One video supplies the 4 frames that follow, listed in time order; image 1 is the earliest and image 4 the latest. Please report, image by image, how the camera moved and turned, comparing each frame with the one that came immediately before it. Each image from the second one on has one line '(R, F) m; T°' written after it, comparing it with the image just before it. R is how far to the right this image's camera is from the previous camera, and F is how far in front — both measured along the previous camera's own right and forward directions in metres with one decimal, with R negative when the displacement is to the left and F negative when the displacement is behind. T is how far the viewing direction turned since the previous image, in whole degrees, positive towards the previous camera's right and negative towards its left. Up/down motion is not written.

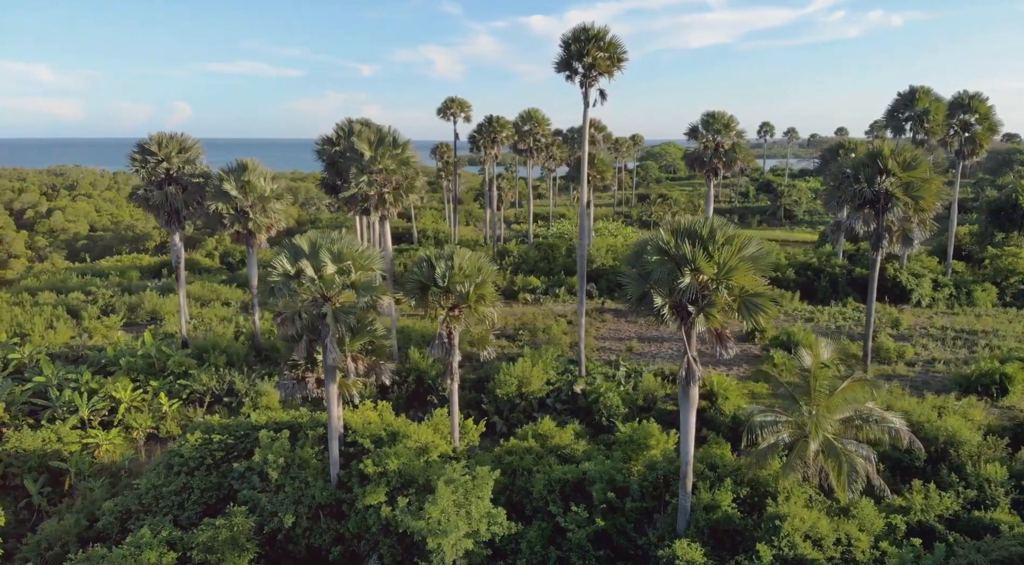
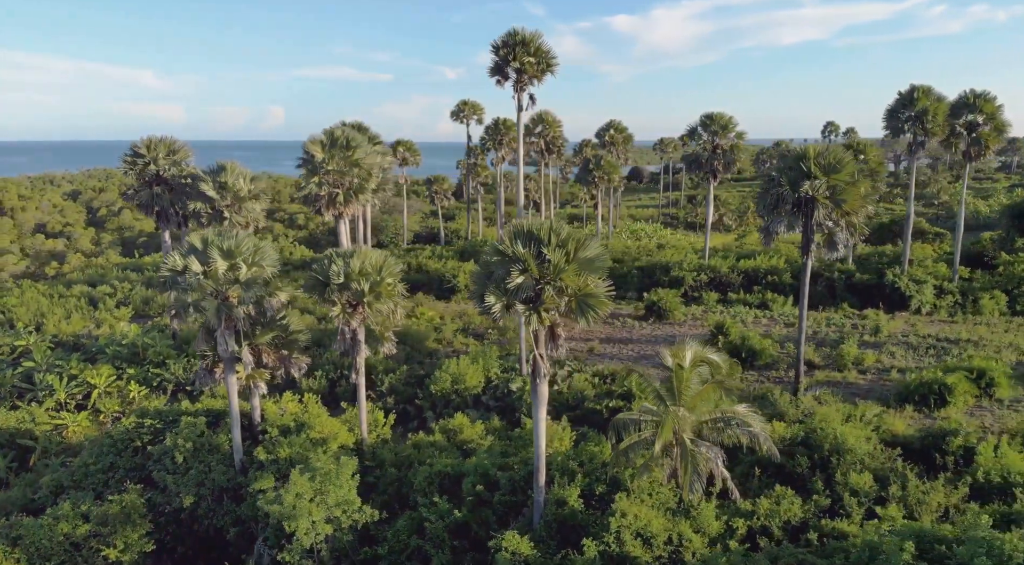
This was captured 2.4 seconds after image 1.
(+4.6, -0.3) m; -6°
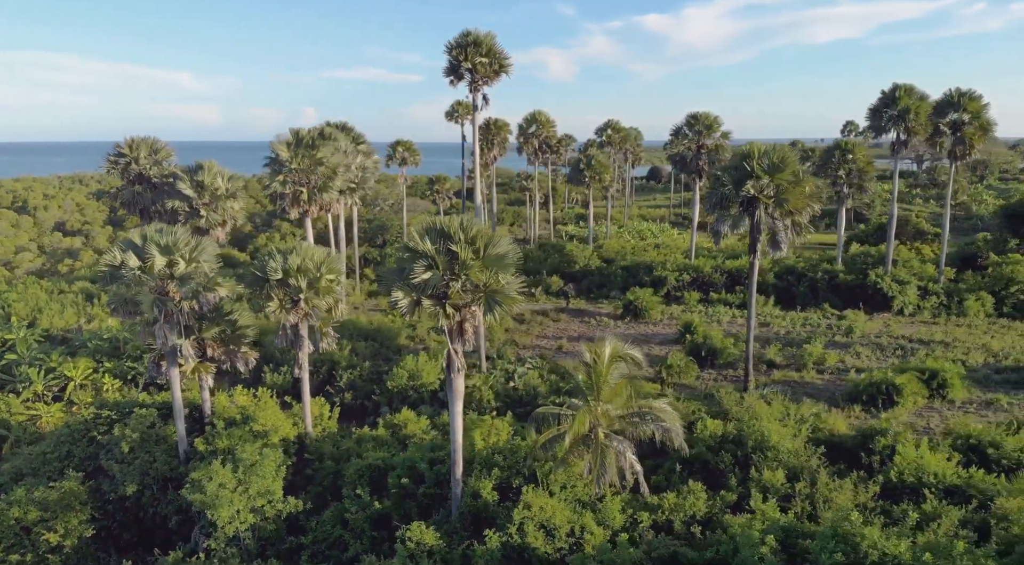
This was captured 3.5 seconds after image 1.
(+2.4, -0.3) m; -2°
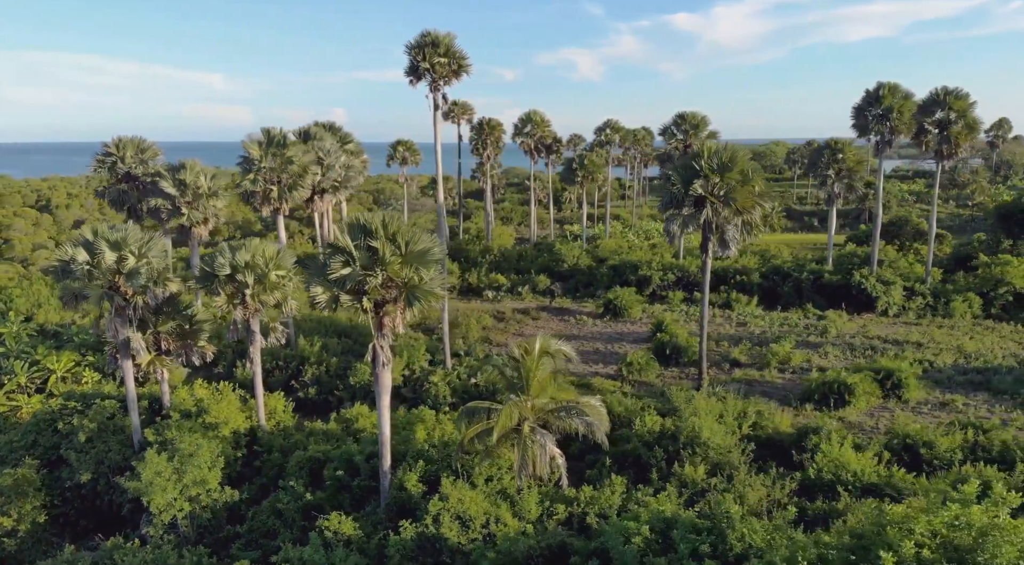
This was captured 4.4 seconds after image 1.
(+2.2, -0.2) m; -2°
